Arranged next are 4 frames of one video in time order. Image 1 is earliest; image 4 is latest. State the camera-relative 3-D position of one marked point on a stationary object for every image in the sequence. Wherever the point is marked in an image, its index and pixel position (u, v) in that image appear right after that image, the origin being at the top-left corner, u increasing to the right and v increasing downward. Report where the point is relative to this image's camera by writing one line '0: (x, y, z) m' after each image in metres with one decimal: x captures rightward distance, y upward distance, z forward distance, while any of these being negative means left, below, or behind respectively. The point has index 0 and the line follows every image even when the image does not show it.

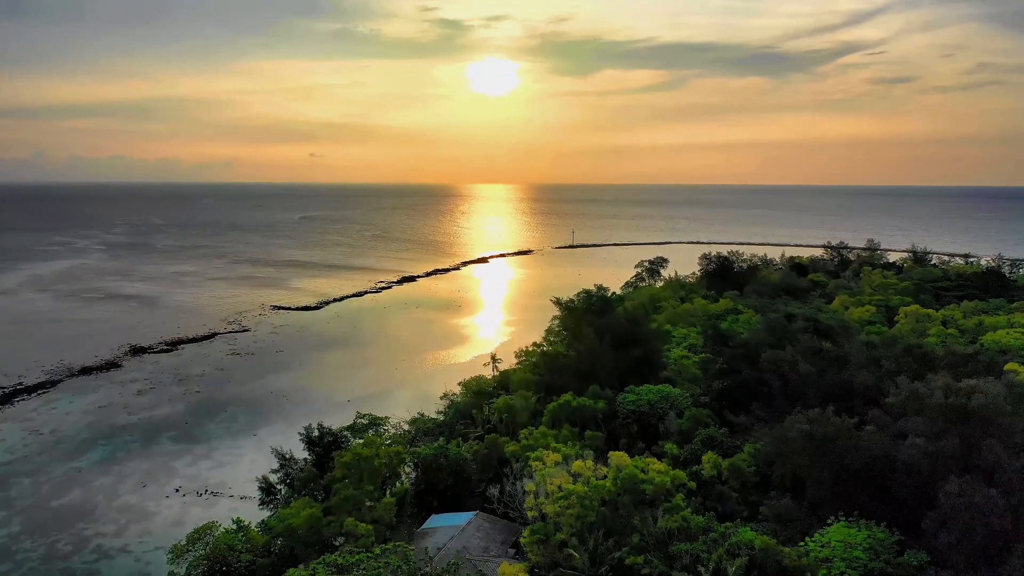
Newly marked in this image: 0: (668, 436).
0: (+4.8, -4.5, +16.5) m
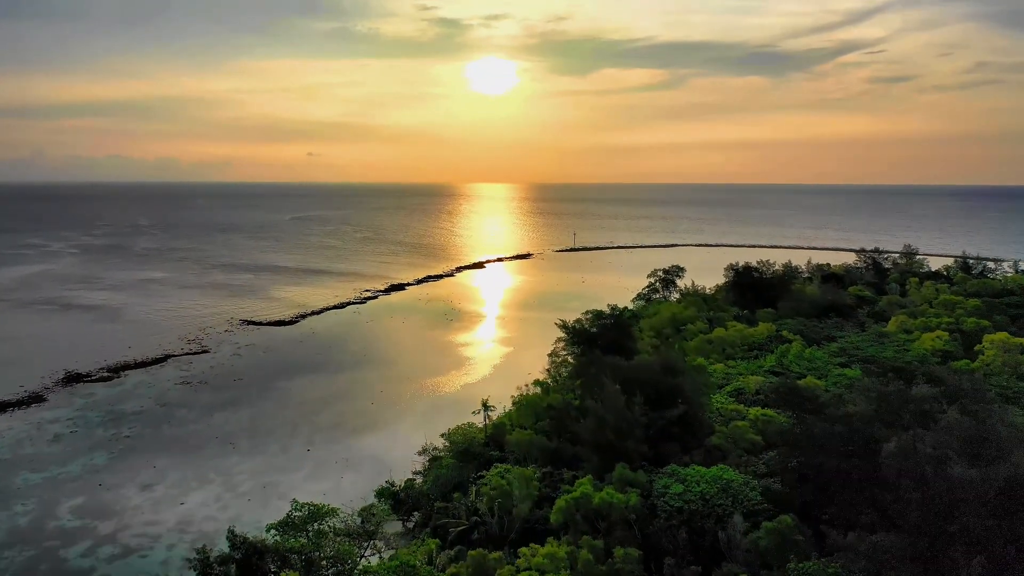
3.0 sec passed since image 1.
0: (+4.6, -5.6, +11.3) m
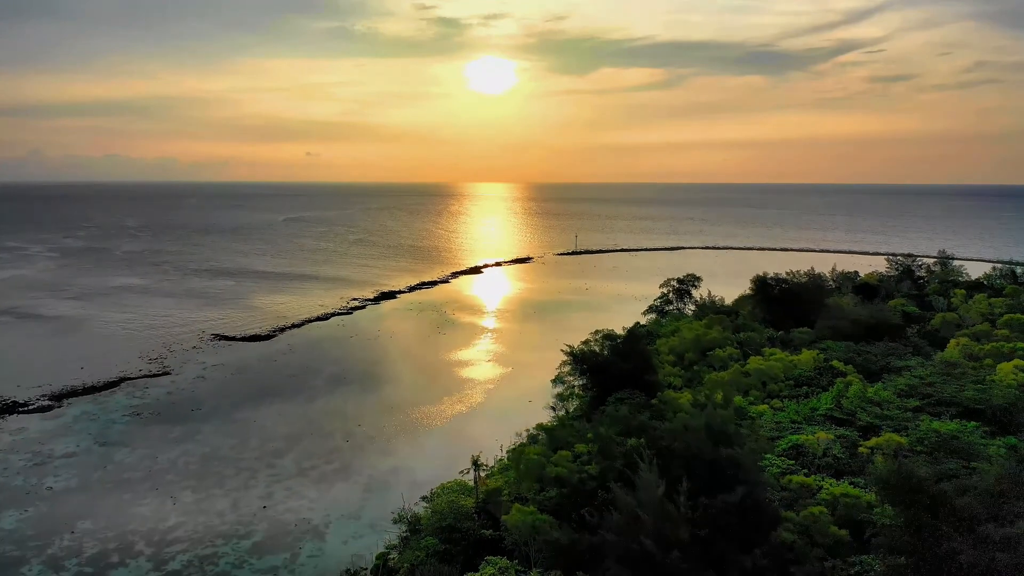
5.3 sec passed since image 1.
0: (+4.6, -6.4, +7.2) m
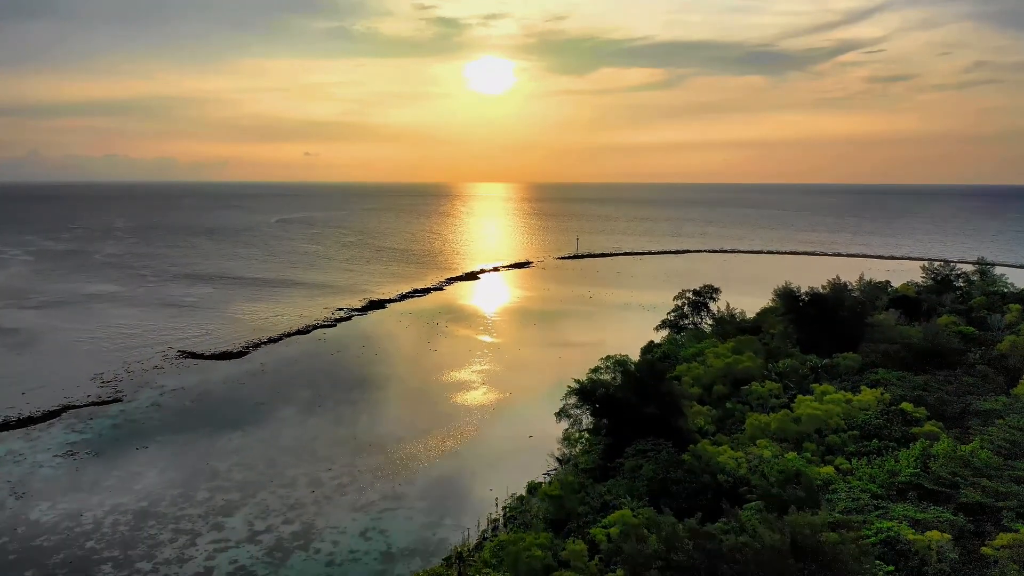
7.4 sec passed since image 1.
0: (+4.5, -7.2, +3.4) m
